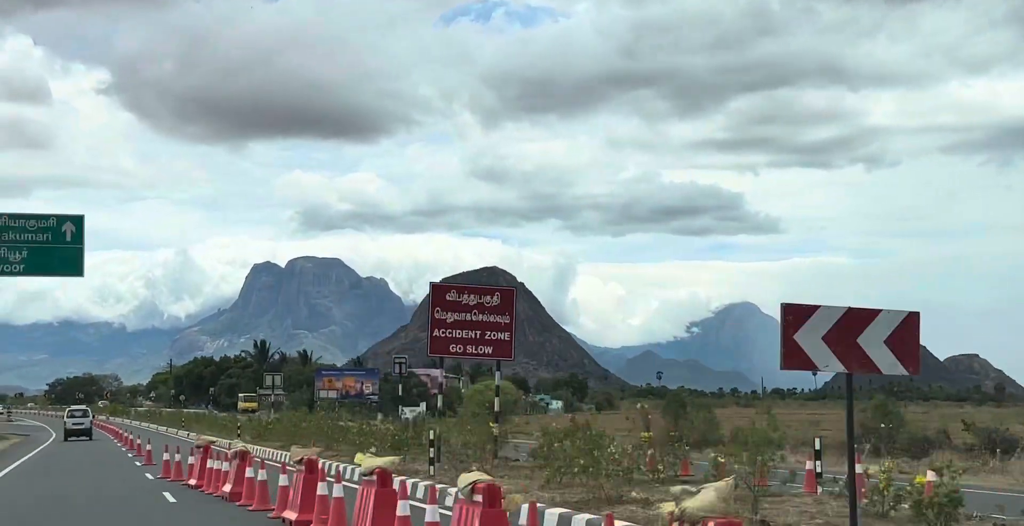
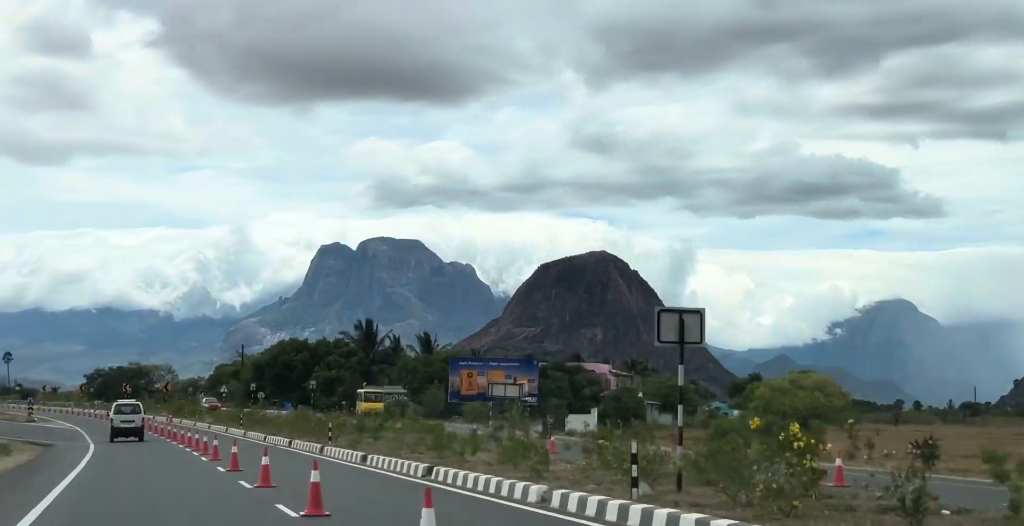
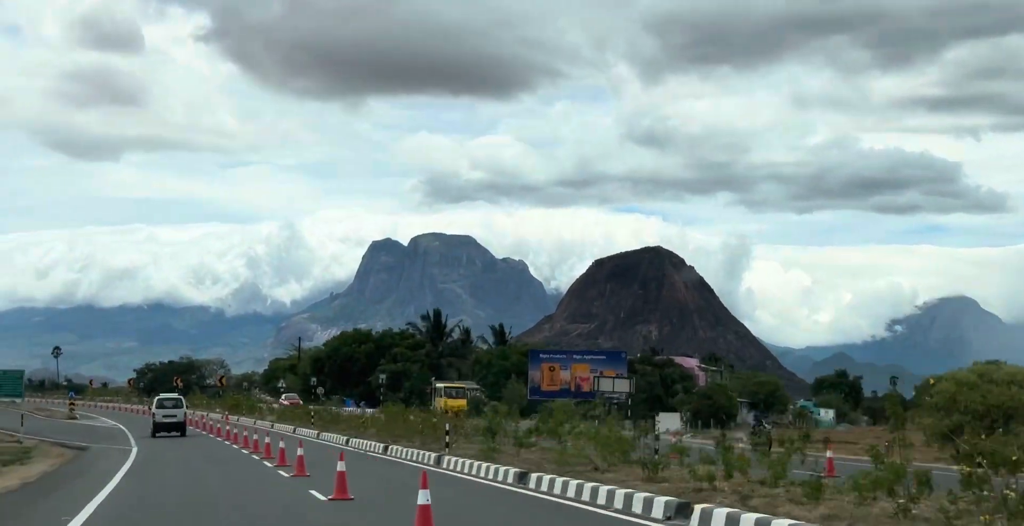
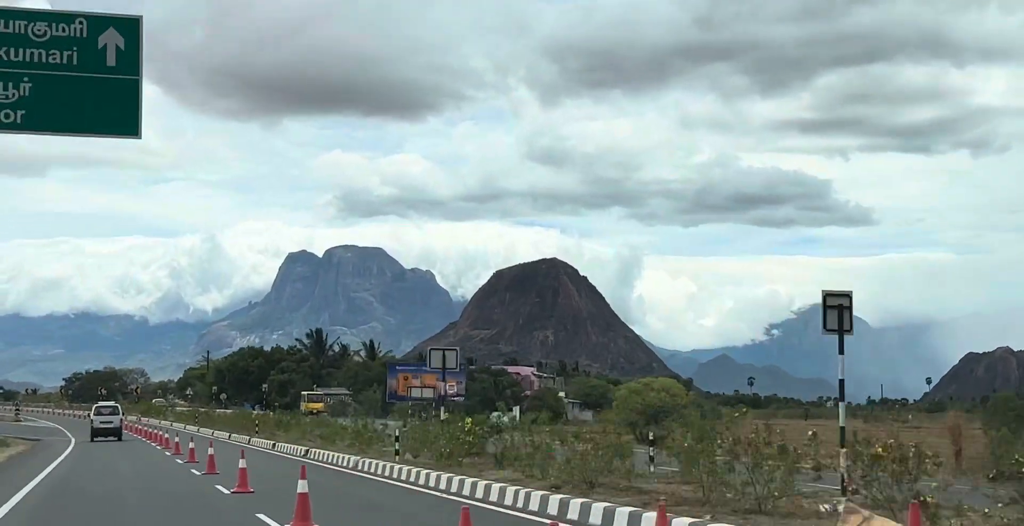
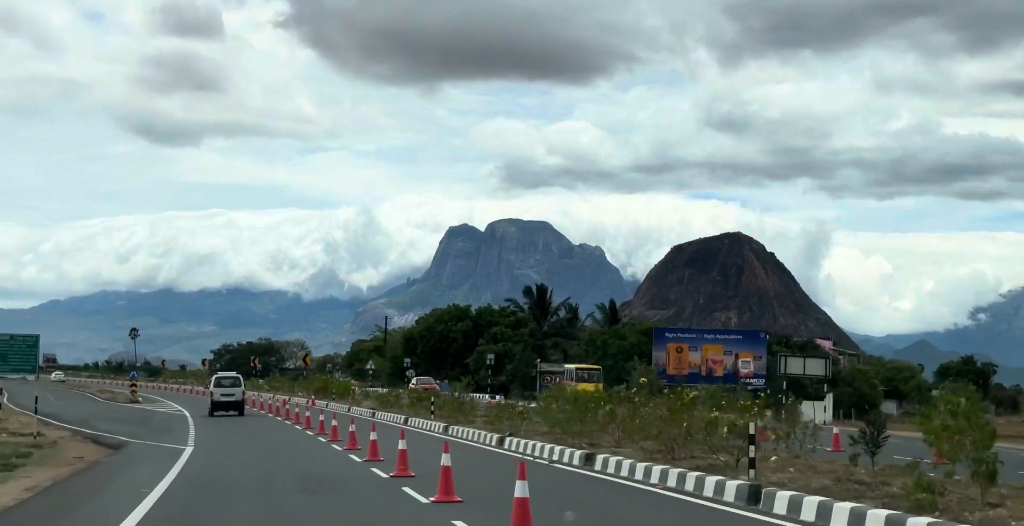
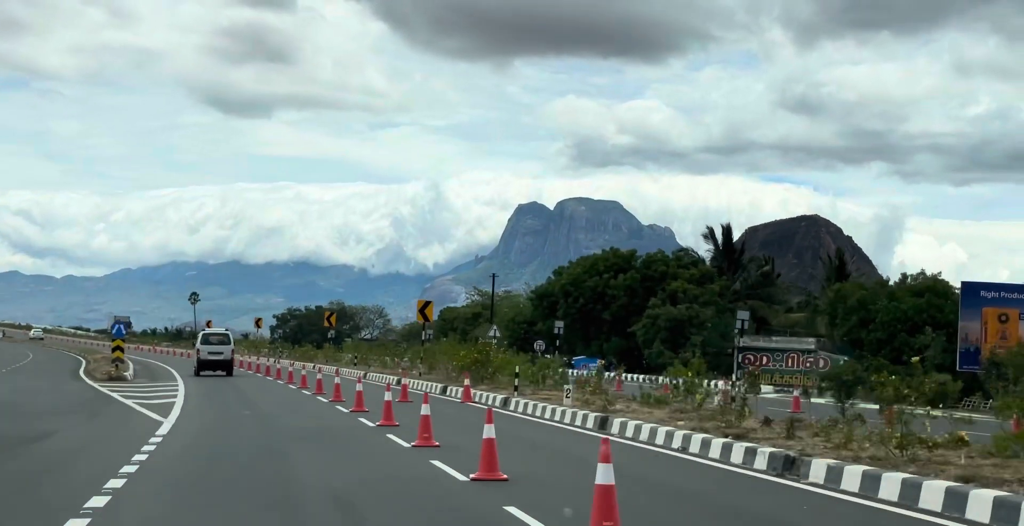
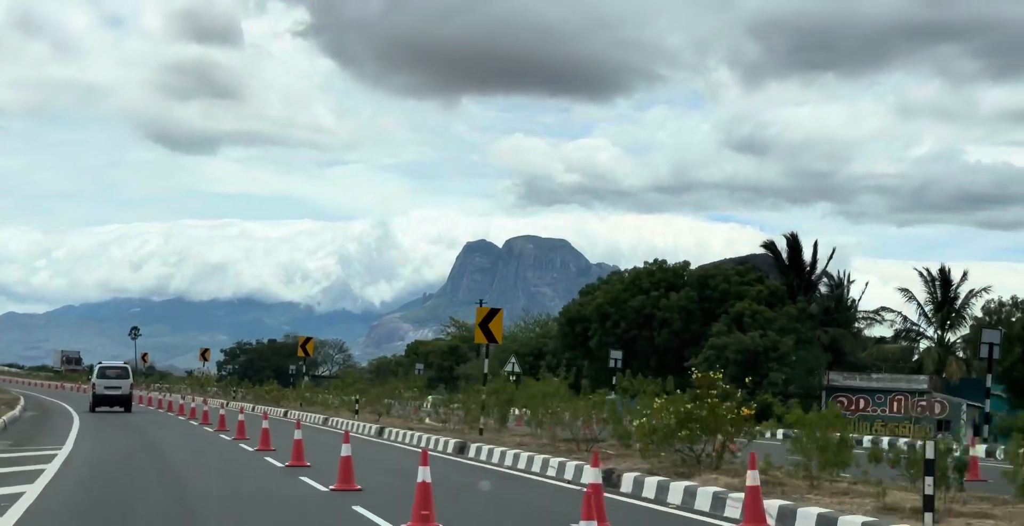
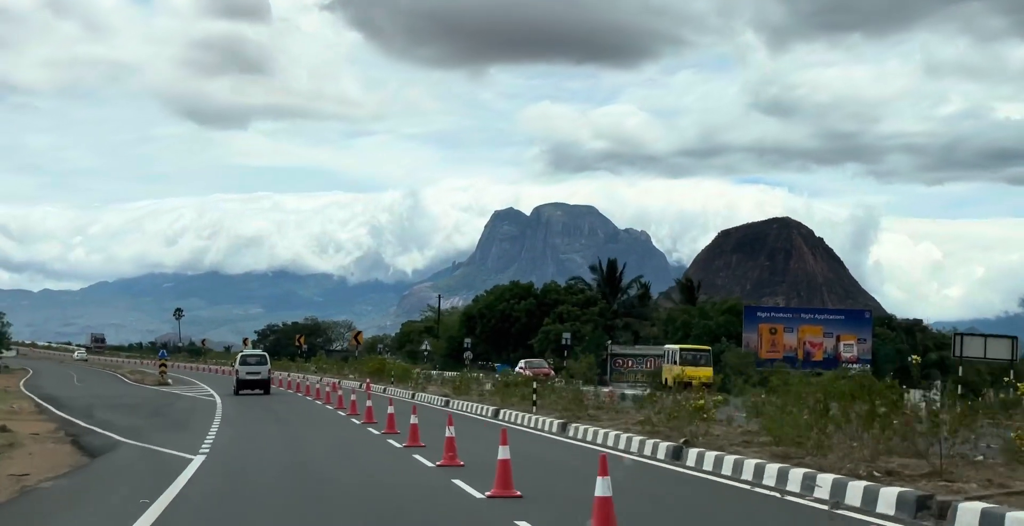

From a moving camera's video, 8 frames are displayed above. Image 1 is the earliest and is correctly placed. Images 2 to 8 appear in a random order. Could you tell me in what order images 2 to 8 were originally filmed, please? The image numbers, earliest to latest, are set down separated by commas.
4, 2, 3, 5, 8, 6, 7
